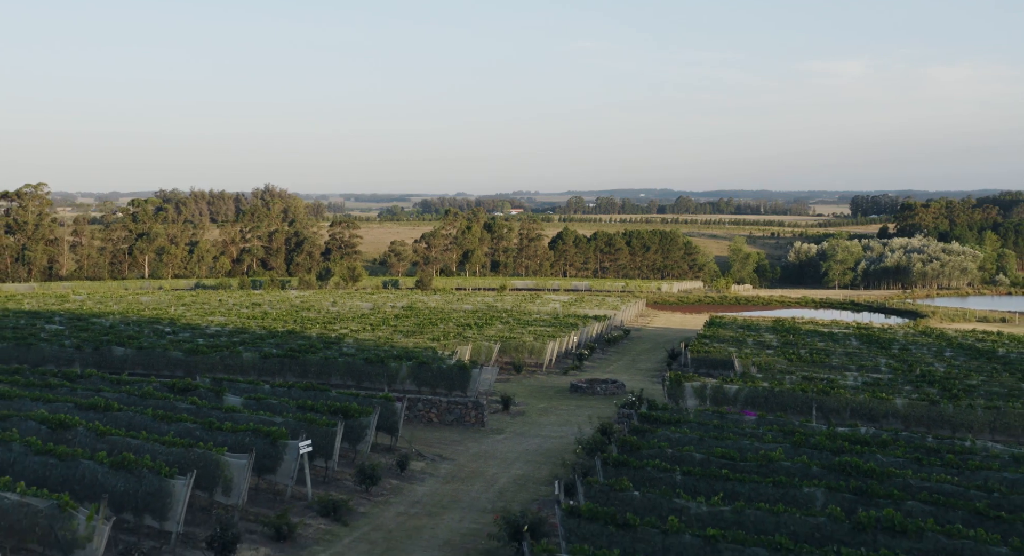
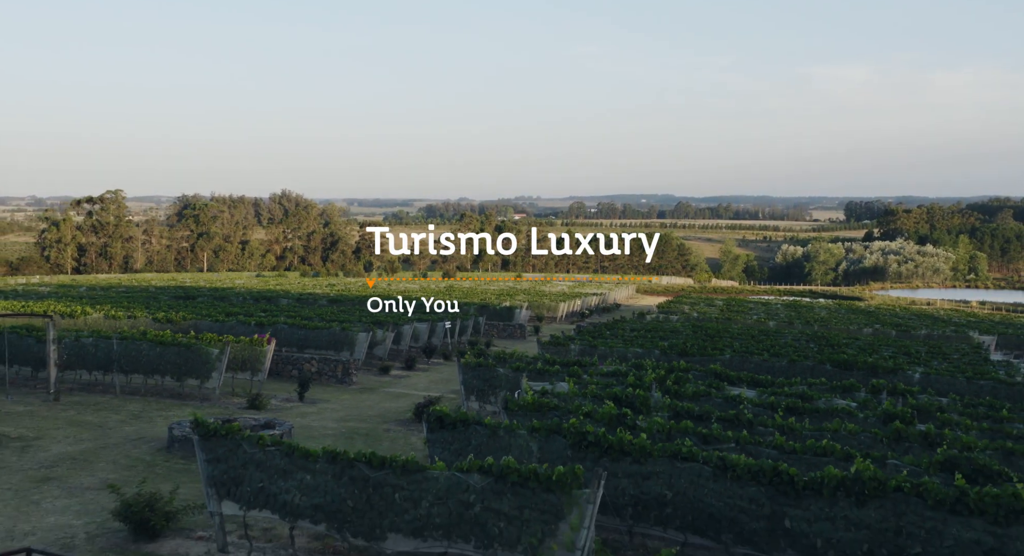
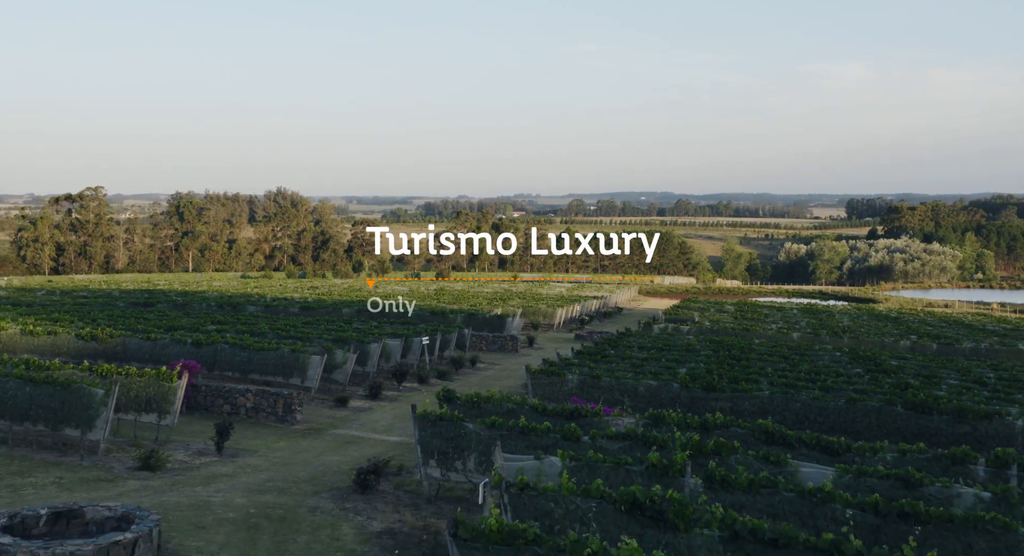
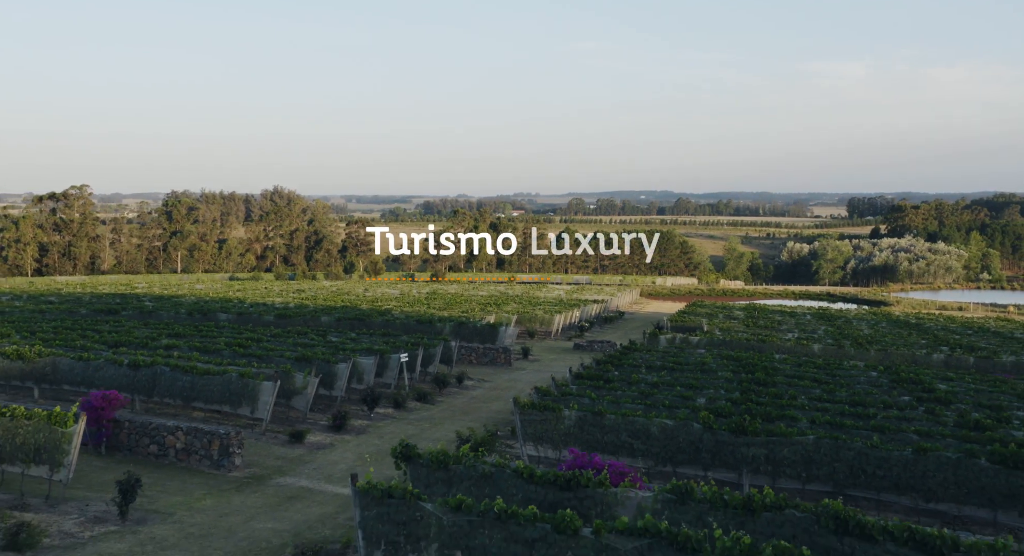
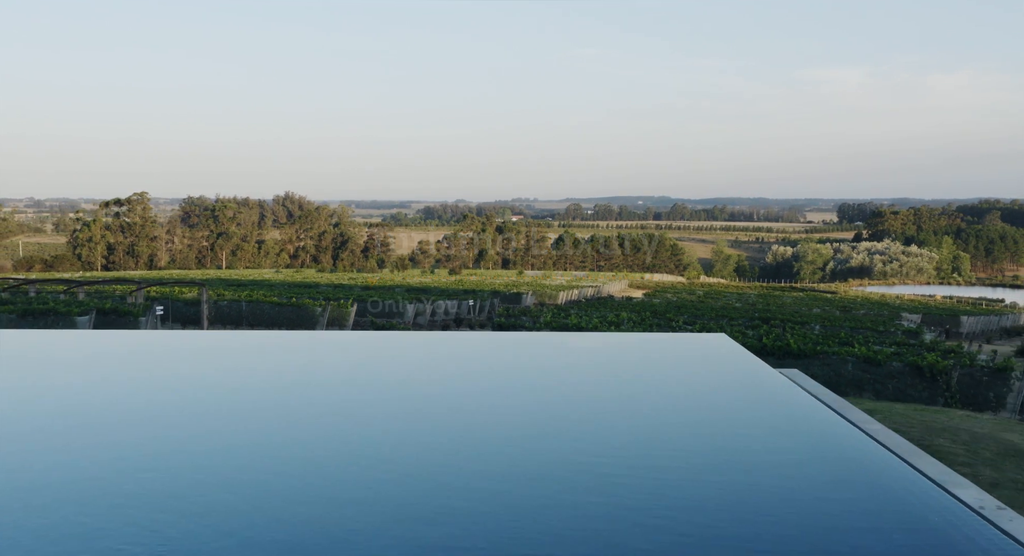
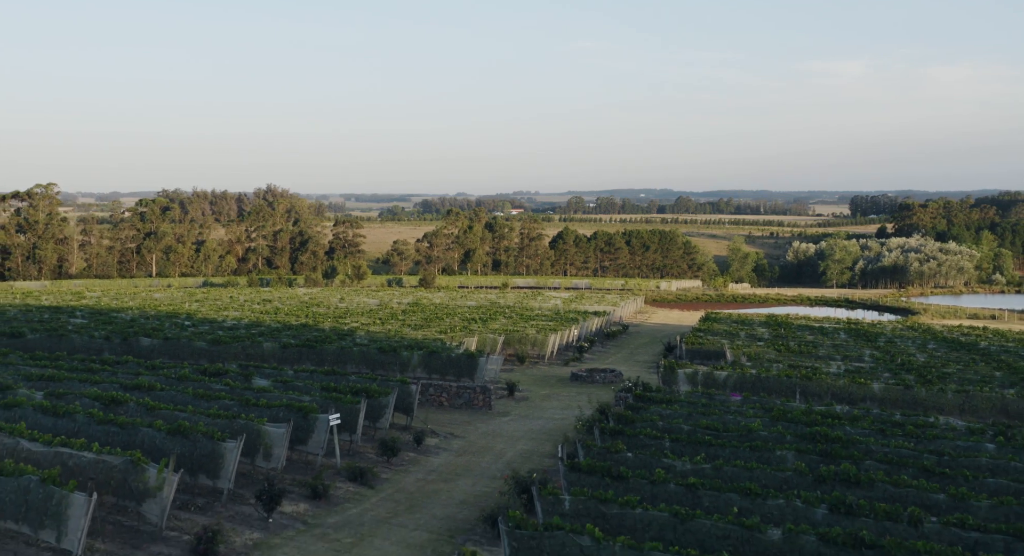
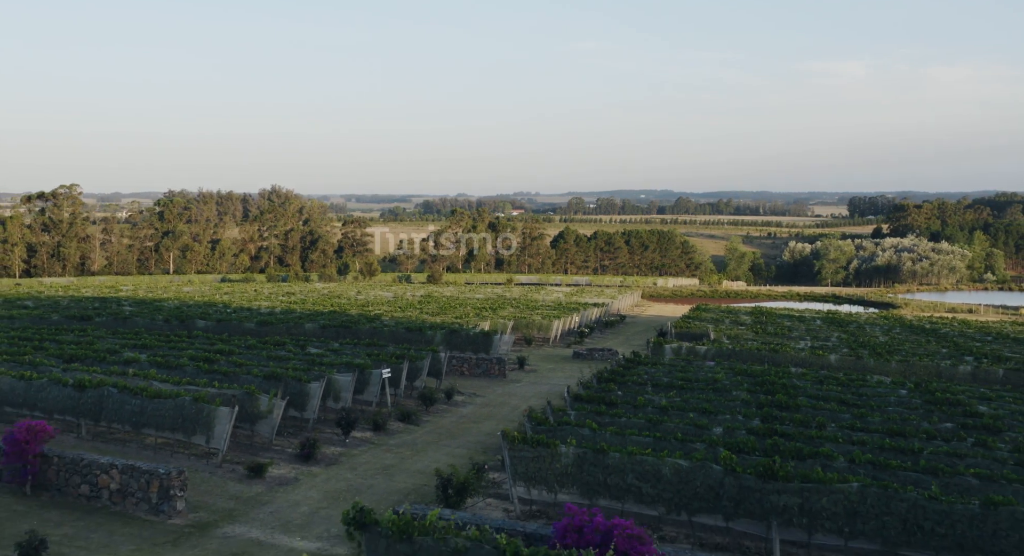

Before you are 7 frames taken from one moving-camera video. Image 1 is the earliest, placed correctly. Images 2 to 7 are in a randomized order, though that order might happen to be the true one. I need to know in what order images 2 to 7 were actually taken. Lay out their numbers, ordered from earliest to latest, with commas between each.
6, 7, 4, 3, 2, 5
